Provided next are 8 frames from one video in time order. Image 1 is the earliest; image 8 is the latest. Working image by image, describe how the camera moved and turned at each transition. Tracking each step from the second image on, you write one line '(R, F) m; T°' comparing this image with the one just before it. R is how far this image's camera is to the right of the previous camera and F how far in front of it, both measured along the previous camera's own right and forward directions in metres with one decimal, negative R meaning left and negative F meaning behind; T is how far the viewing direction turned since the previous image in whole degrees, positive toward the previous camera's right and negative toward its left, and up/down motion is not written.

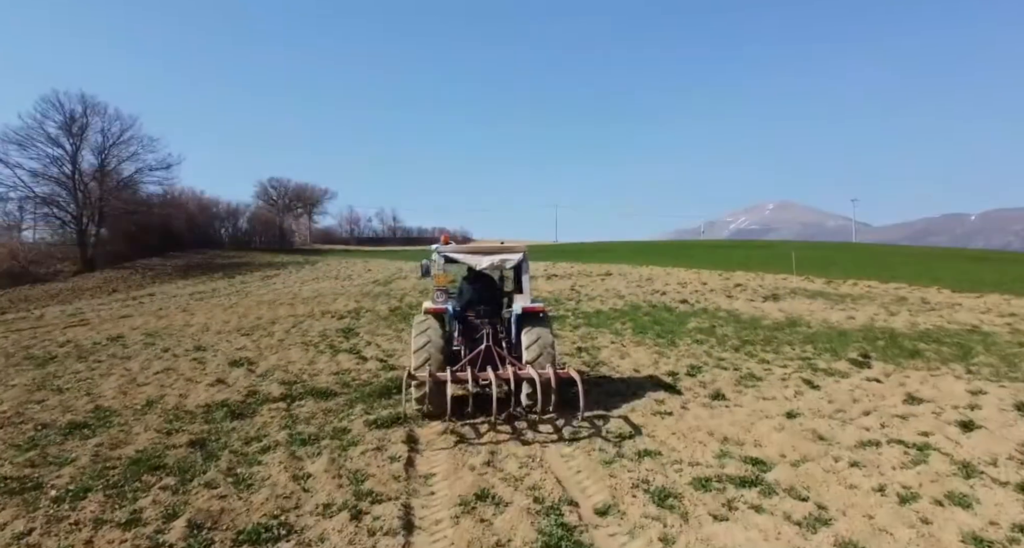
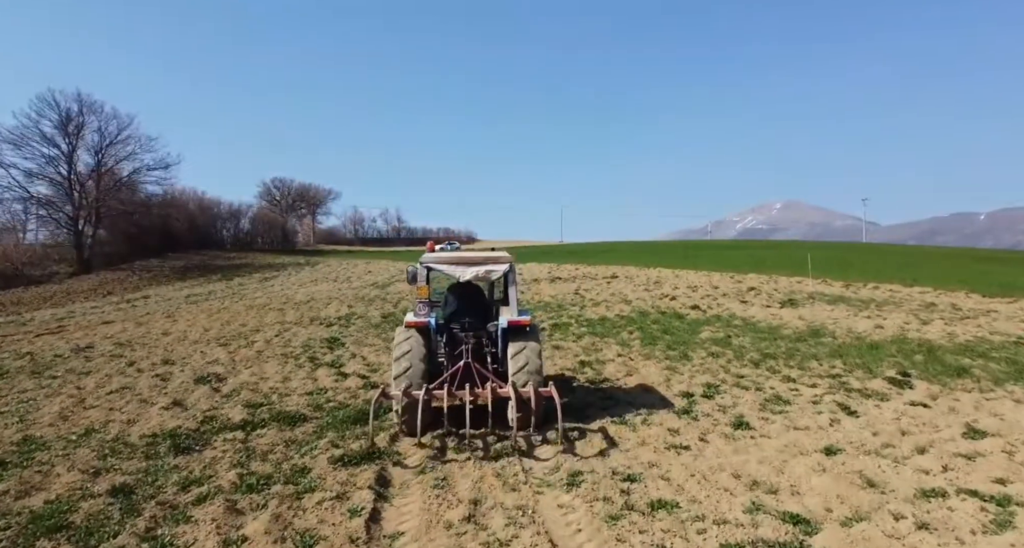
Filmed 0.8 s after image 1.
(+0.1, +0.9) m; -1°
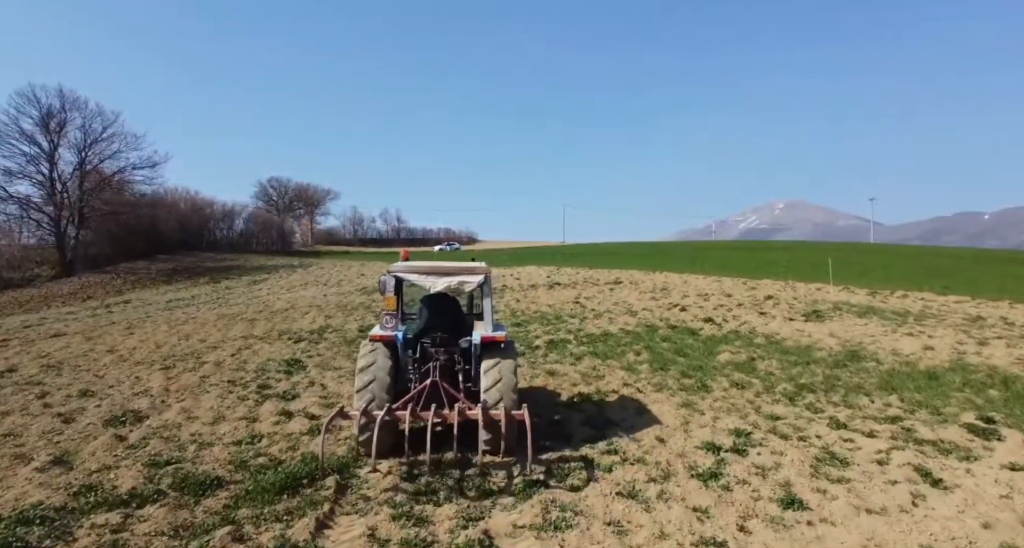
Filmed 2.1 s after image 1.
(+0.2, +1.5) m; 0°
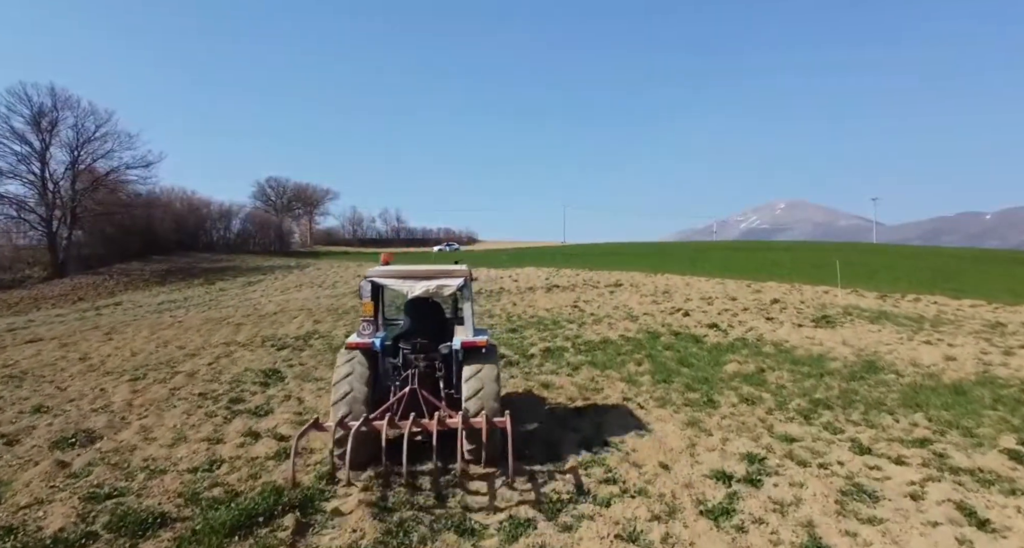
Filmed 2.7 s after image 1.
(+0.1, +0.6) m; 0°
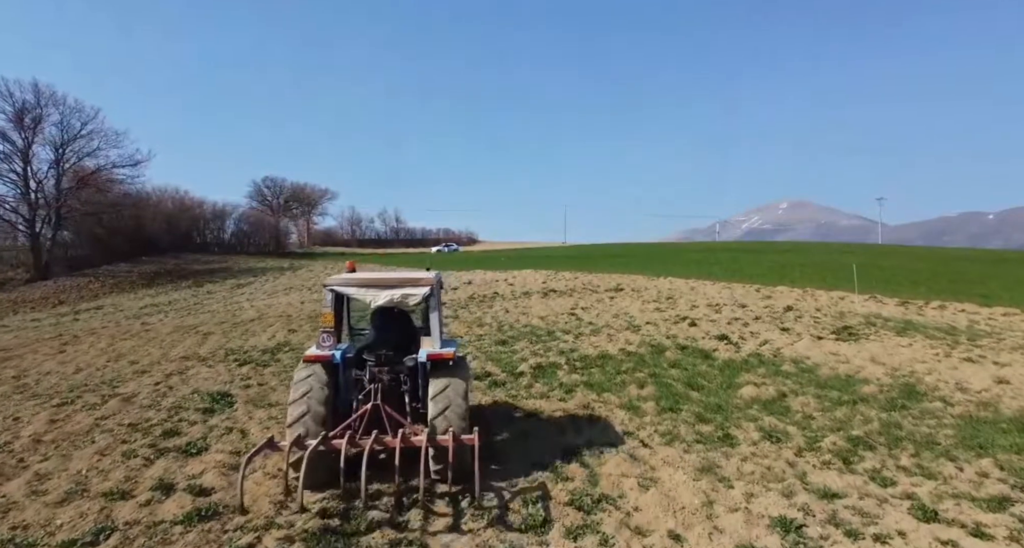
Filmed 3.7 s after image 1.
(+0.2, +1.2) m; 0°
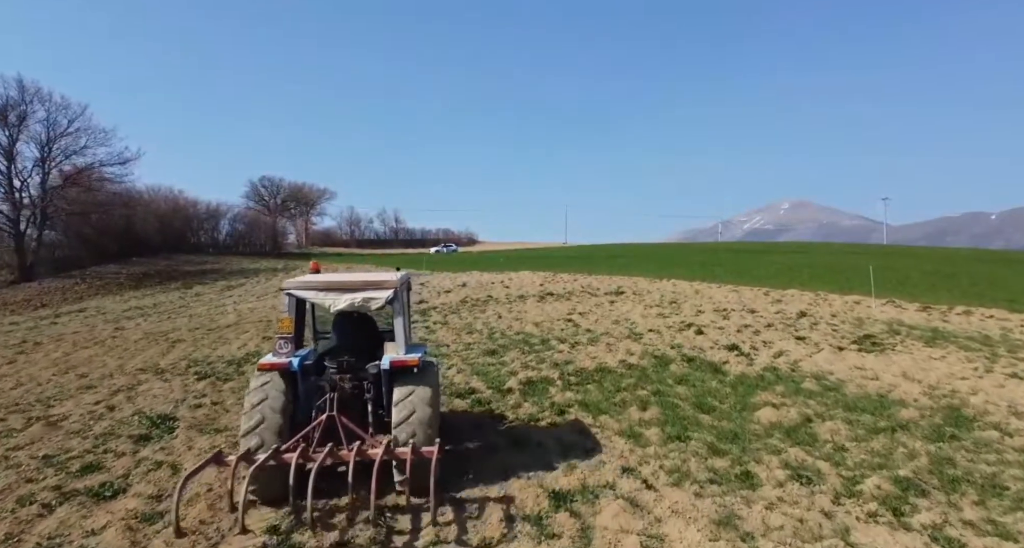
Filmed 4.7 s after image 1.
(+0.2, +1.0) m; 0°
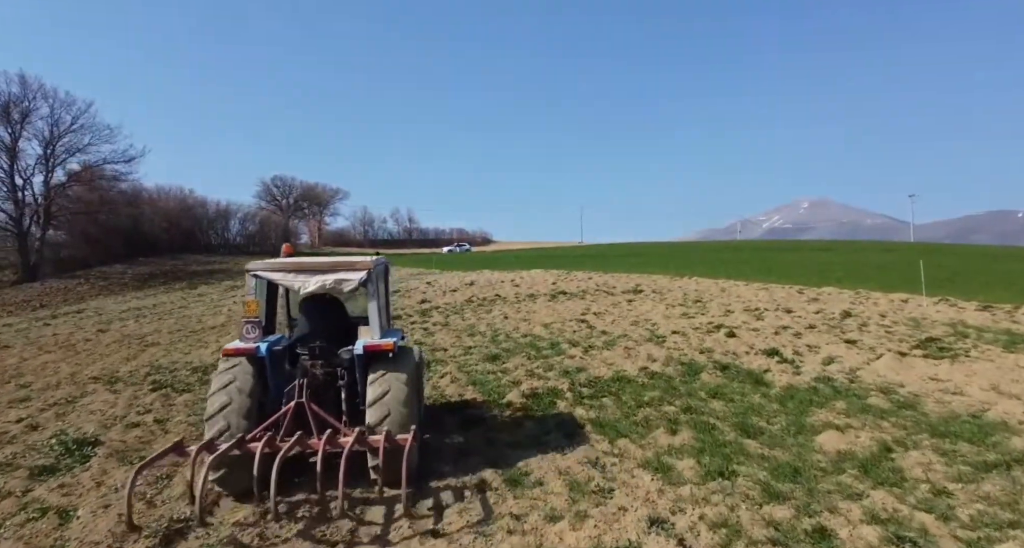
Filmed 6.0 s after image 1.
(+0.2, +1.4) m; -1°
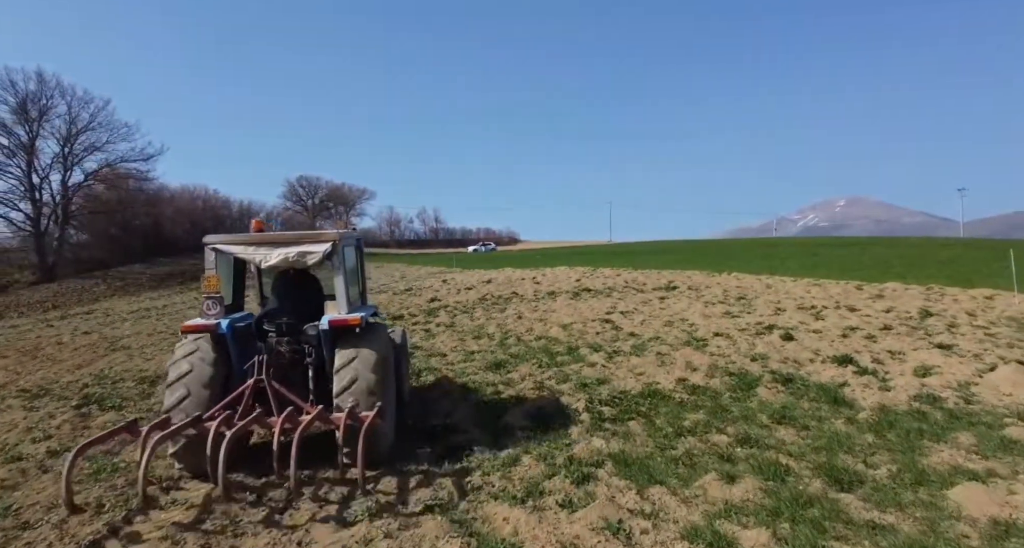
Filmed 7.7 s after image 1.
(+0.3, +1.7) m; -3°
